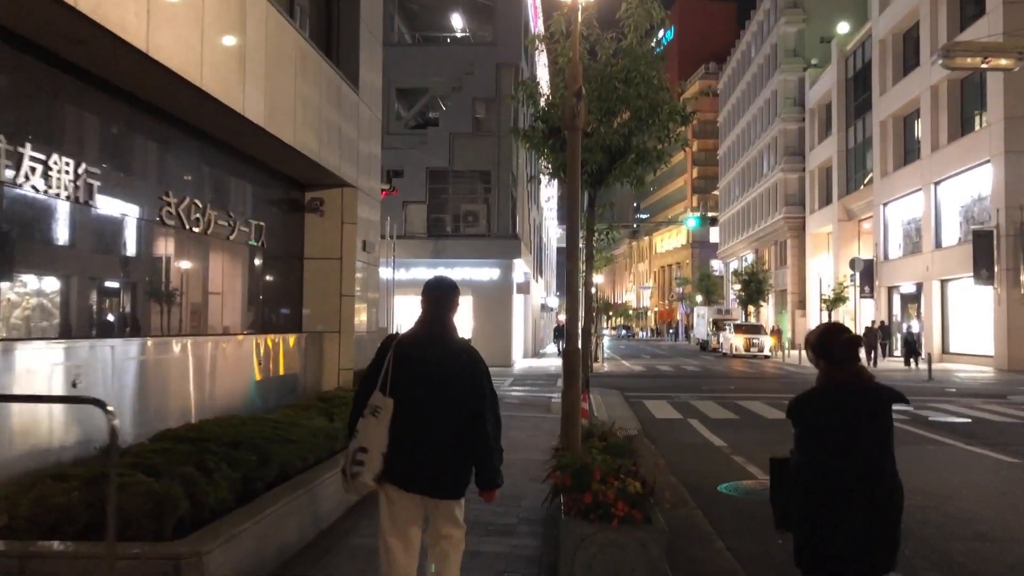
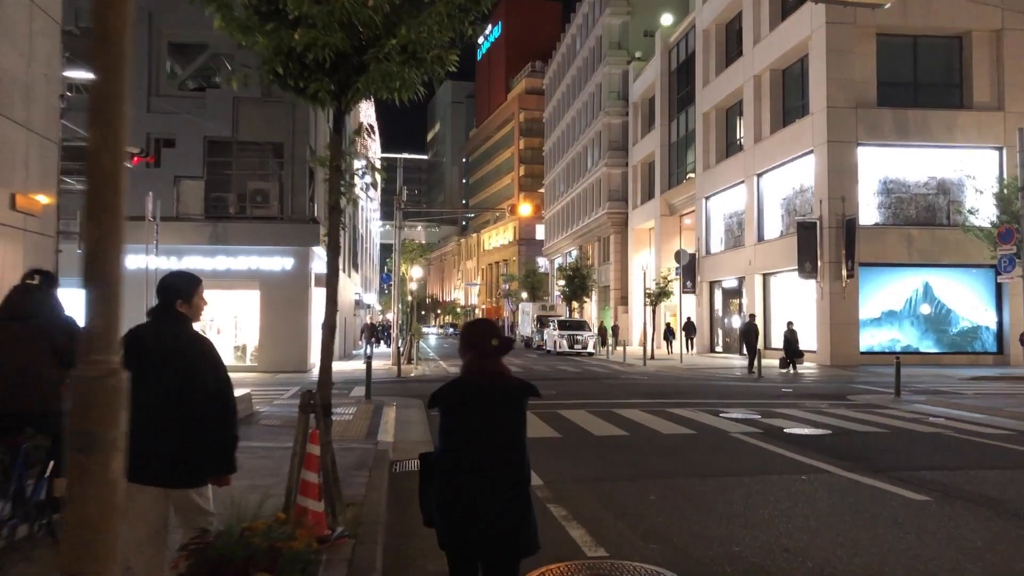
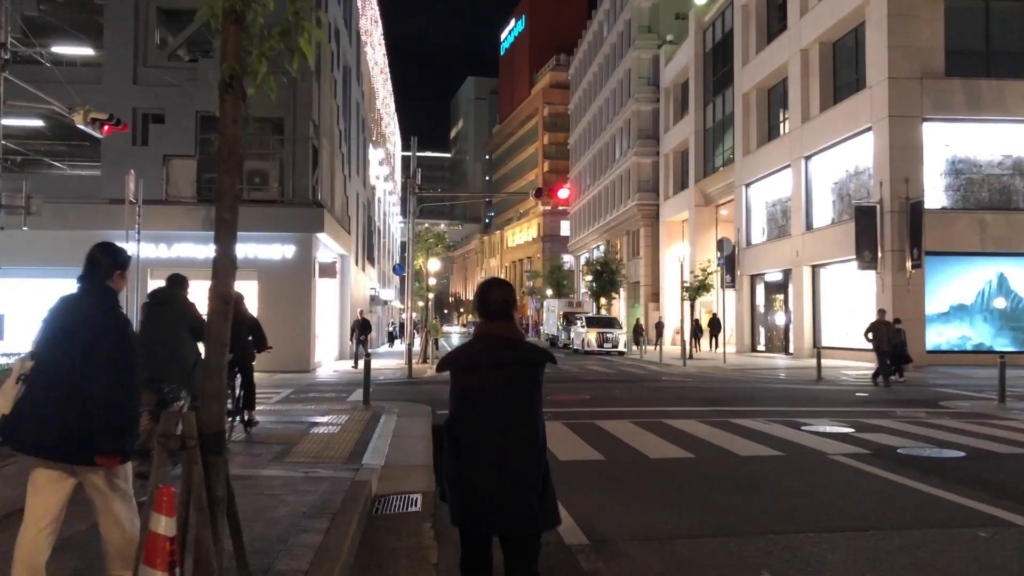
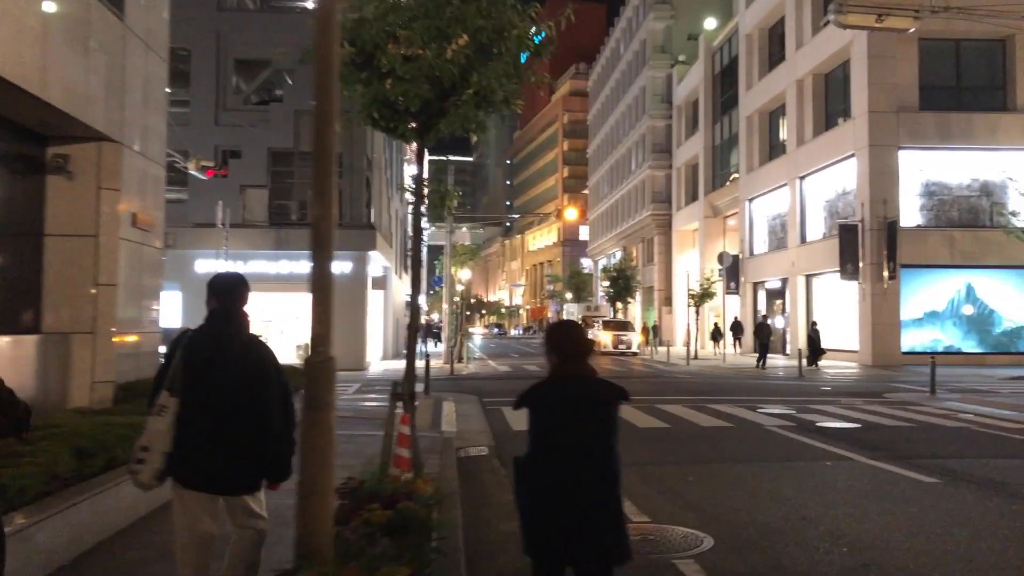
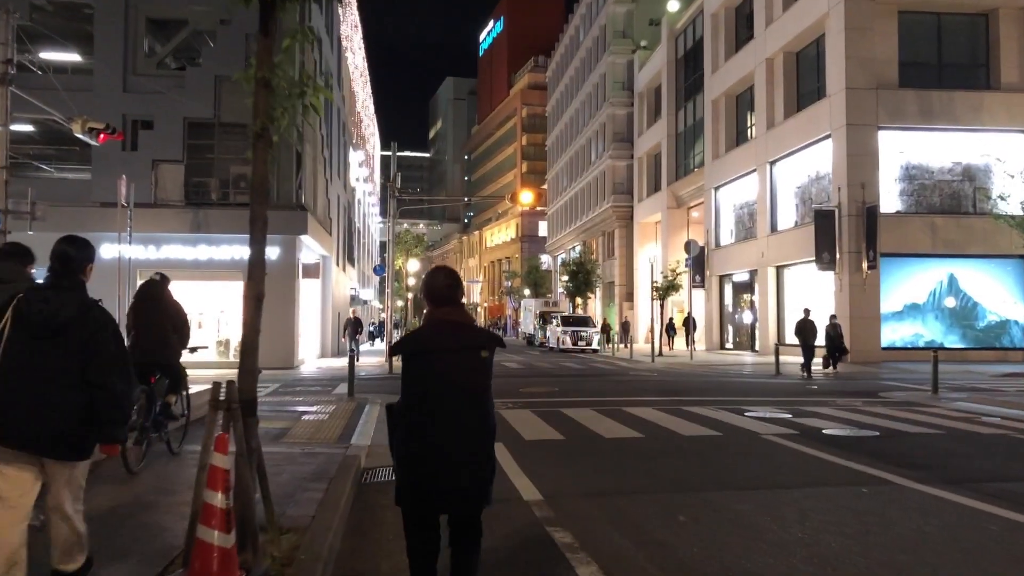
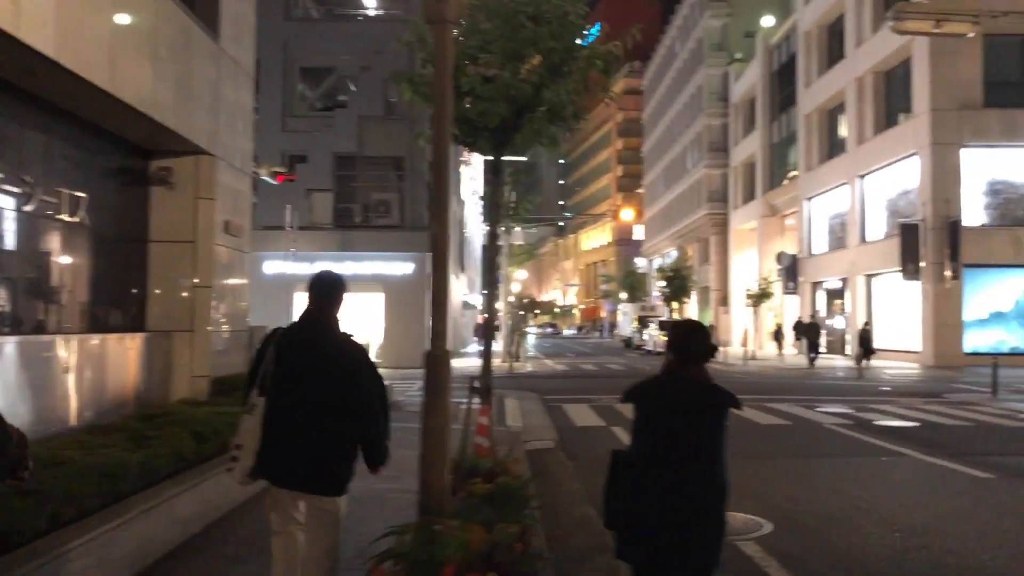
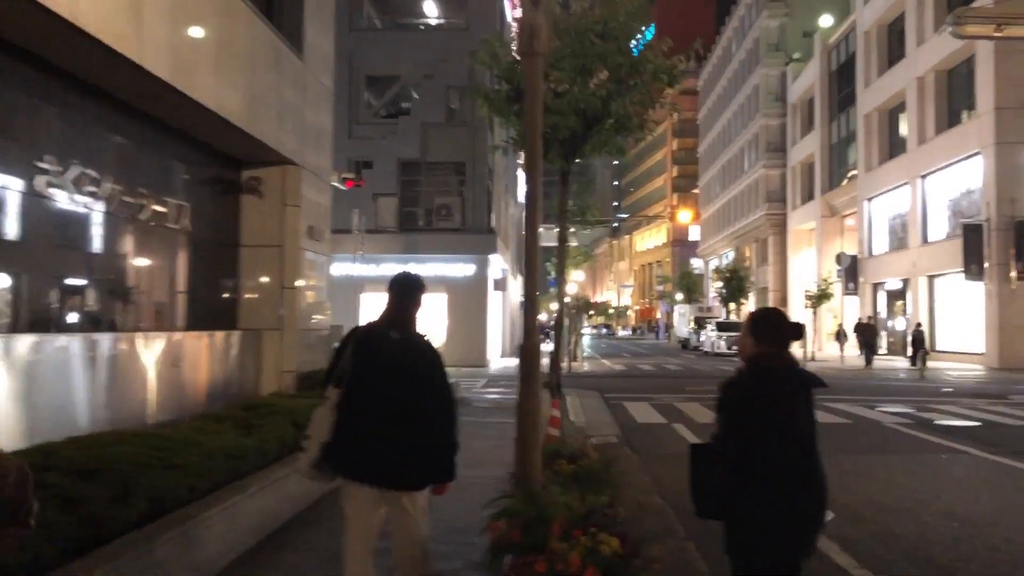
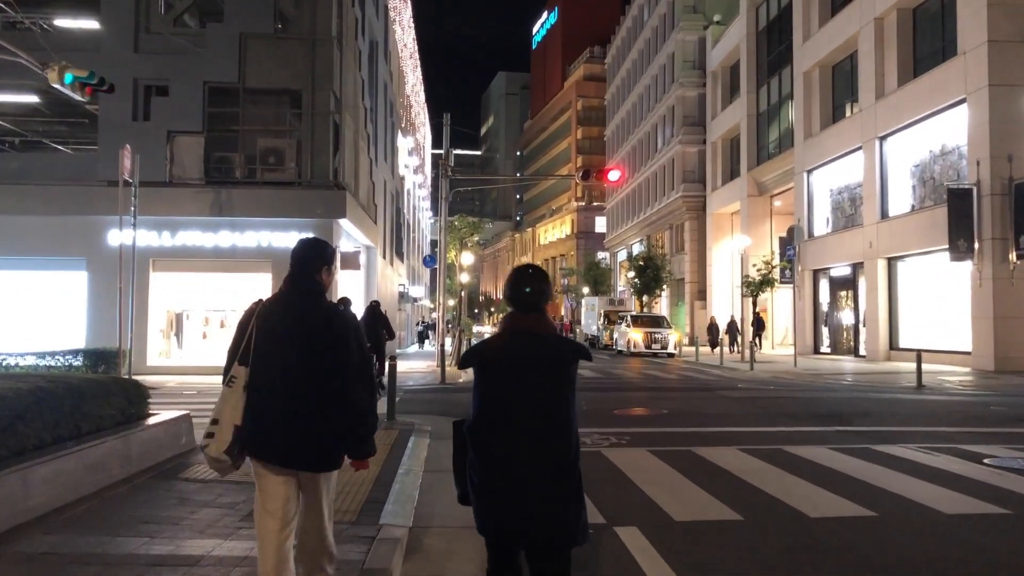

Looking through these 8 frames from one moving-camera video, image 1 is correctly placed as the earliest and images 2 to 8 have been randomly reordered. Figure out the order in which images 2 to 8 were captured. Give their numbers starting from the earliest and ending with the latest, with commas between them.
7, 6, 4, 2, 5, 3, 8
